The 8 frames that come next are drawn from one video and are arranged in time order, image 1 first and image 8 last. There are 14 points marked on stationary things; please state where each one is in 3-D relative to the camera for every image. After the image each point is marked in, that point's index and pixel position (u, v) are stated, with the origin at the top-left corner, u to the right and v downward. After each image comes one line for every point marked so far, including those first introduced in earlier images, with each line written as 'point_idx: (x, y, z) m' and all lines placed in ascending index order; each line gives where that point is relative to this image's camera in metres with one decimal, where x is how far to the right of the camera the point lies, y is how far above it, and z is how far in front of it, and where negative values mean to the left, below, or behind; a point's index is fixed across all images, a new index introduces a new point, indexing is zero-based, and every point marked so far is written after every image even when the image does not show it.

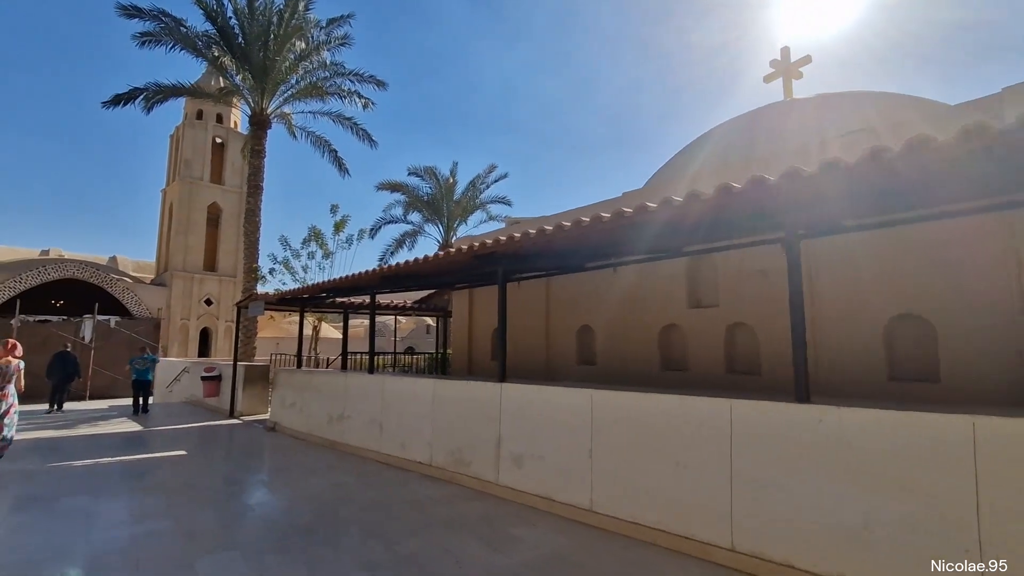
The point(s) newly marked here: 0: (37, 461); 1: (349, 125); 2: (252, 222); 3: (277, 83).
0: (-6.8, -2.5, +7.6) m
1: (-5.8, +5.8, +18.8) m
2: (-7.9, +2.0, +16.0) m
3: (-7.5, +6.6, +16.9) m
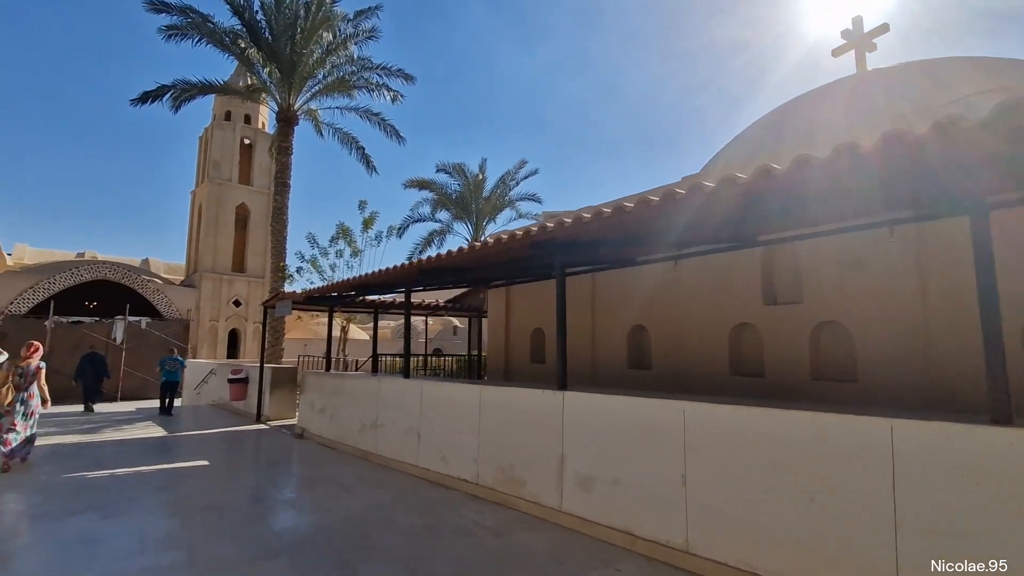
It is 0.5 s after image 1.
0: (-6.2, -2.5, +7.2) m
1: (-4.7, +5.8, +18.4) m
2: (-6.9, +2.0, +15.6) m
3: (-6.5, +6.6, +16.5) m
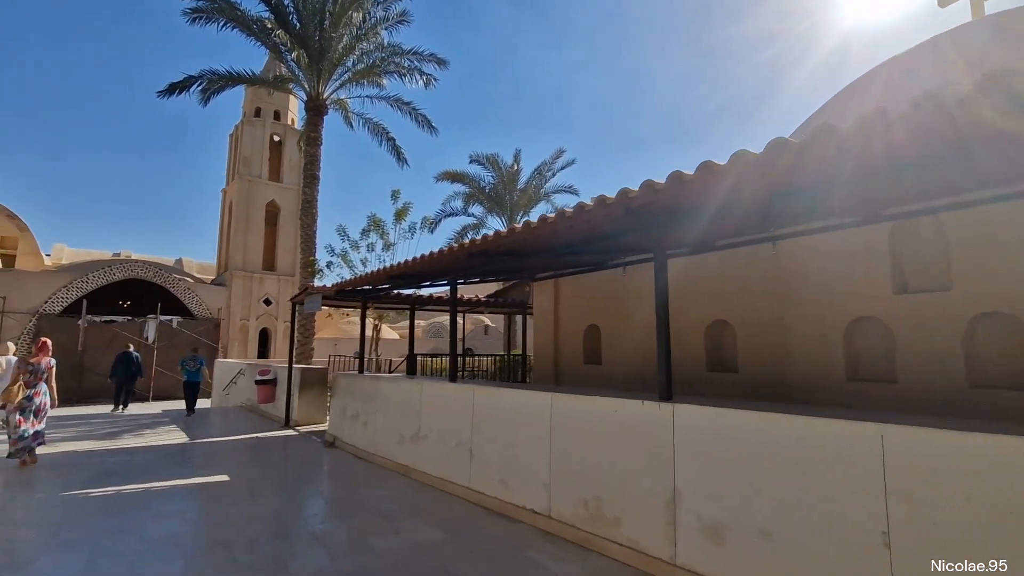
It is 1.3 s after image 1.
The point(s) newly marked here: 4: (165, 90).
0: (-5.4, -2.4, +6.5) m
1: (-3.5, +5.9, +17.6) m
2: (-5.8, +2.1, +14.9) m
3: (-5.4, +6.7, +15.8) m
4: (-9.5, +5.4, +14.5) m
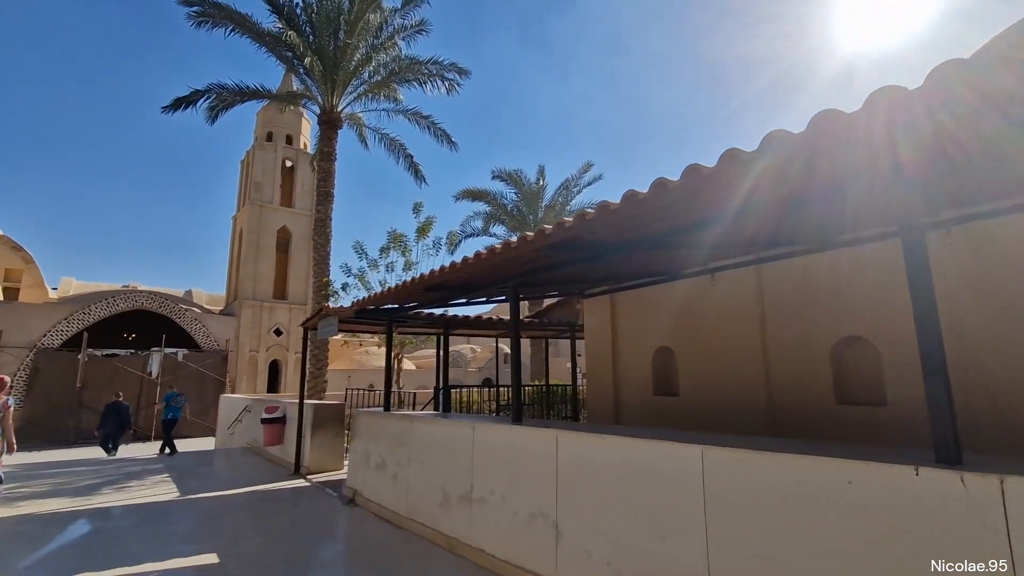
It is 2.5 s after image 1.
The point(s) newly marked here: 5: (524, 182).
0: (-4.7, -2.6, +5.0) m
1: (-2.7, +5.2, +16.5) m
2: (-4.9, +1.4, +13.7) m
3: (-4.6, +5.9, +14.9) m
4: (-8.8, +4.7, +13.5) m
5: (+0.5, +3.9, +19.3) m
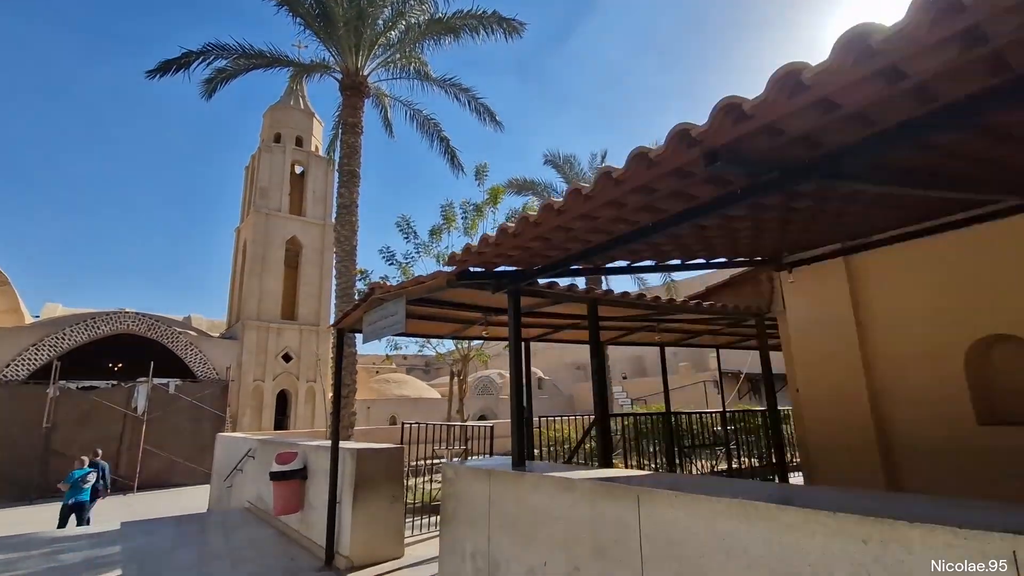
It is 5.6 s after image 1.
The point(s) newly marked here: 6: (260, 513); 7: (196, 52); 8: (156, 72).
0: (-3.1, -2.2, +1.8) m
1: (-1.2, +5.0, +13.7) m
2: (-3.4, +1.3, +10.7) m
3: (-3.1, +5.8, +12.1) m
4: (-7.3, +4.5, +10.7) m
5: (+2.0, +3.7, +16.4) m
6: (-3.9, -3.5, +8.1) m
7: (-6.9, +5.1, +11.5) m
8: (-7.5, +4.5, +11.1) m
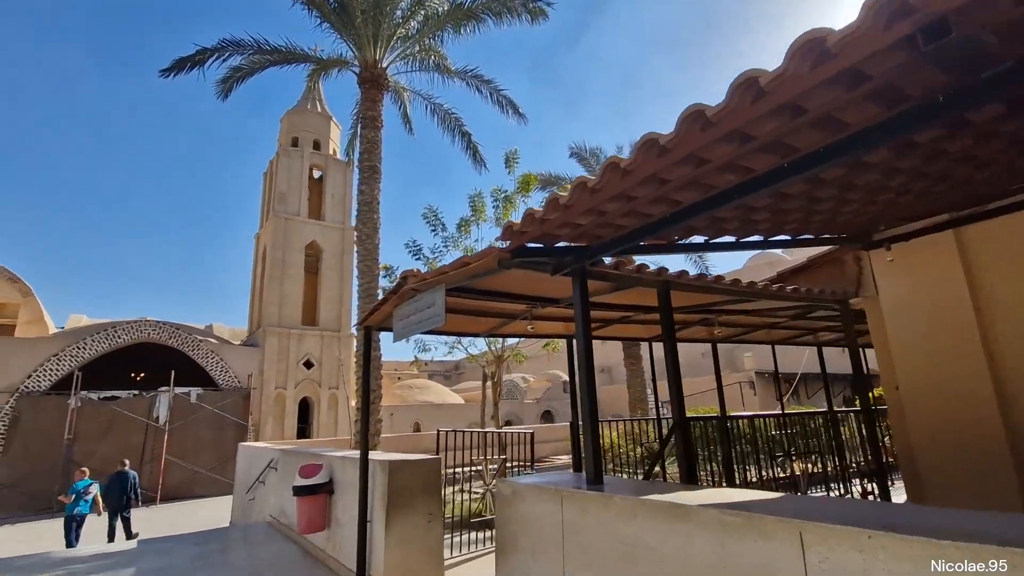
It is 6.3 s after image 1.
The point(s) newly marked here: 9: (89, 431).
0: (-2.8, -2.1, +1.3) m
1: (-0.6, +5.0, +13.2) m
2: (-2.8, +1.3, +10.2) m
3: (-2.6, +5.8, +11.7) m
4: (-6.8, +4.4, +10.4) m
5: (+2.7, +3.7, +15.7) m
6: (-3.3, -3.5, +7.6) m
7: (-6.3, +5.0, +11.1) m
8: (-6.9, +4.4, +10.7) m
9: (-11.9, -4.0, +14.8) m
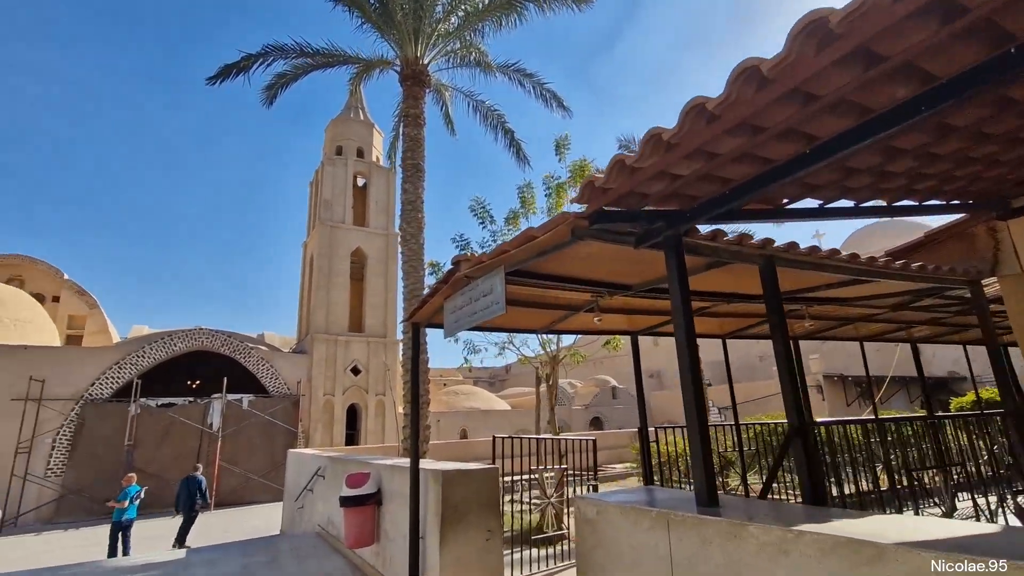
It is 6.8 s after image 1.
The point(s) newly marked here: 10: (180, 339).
0: (-2.5, -2.0, +1.0) m
1: (+0.5, +5.0, +12.7) m
2: (-1.9, +1.3, +9.9) m
3: (-1.7, +5.7, +11.4) m
4: (-5.9, +4.3, +10.4) m
5: (+4.0, +3.7, +15.0) m
6: (-2.5, -3.5, +7.3) m
7: (-5.4, +4.9, +11.1) m
8: (-6.0, +4.3, +10.8) m
9: (-10.5, -4.3, +15.2) m
10: (-10.7, -1.6, +17.0) m
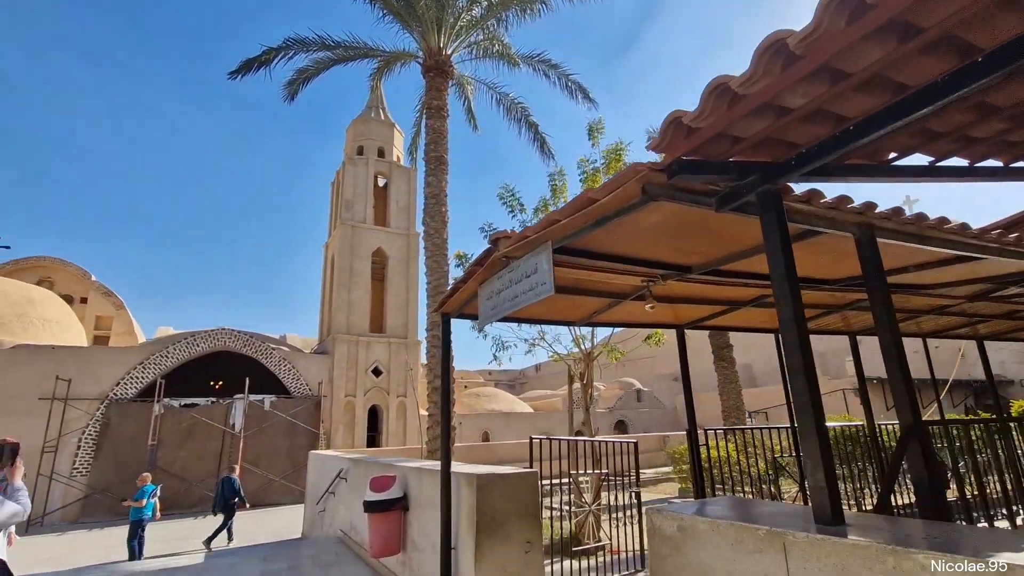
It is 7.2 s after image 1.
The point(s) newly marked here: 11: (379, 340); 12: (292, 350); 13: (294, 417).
0: (-2.3, -1.9, +0.7) m
1: (+1.0, +5.0, +12.4) m
2: (-1.4, +1.4, +9.6) m
3: (-1.1, +5.8, +11.1) m
4: (-5.4, +4.3, +10.3) m
5: (+4.7, +3.8, +14.5) m
6: (-2.1, -3.4, +6.9) m
7: (-4.9, +5.0, +11.0) m
8: (-5.5, +4.4, +10.6) m
9: (-9.8, -4.3, +15.1) m
10: (-10.0, -1.6, +17.0) m
11: (-4.9, -1.9, +19.6) m
12: (-7.5, -2.1, +18.0) m
13: (-6.9, -4.1, +16.6) m
